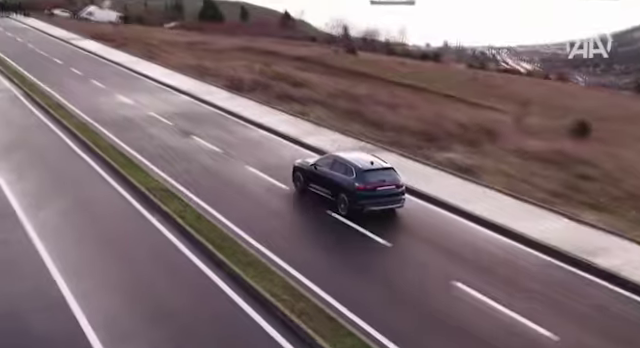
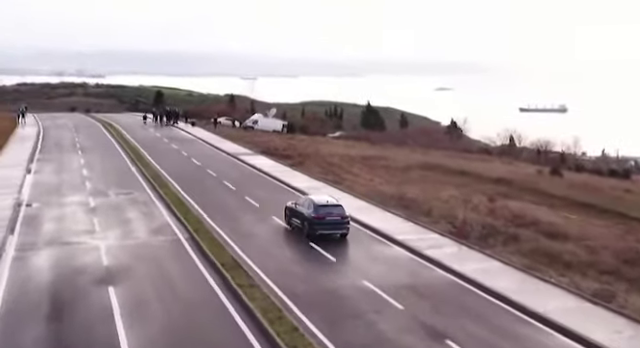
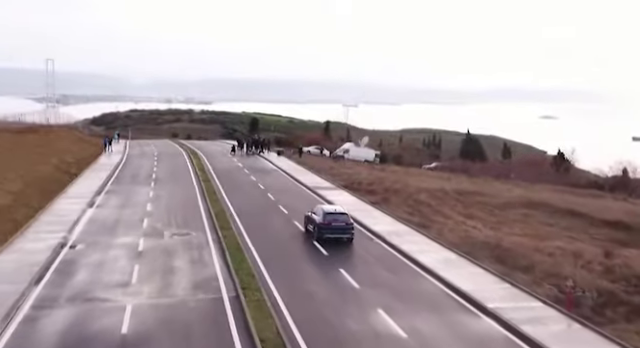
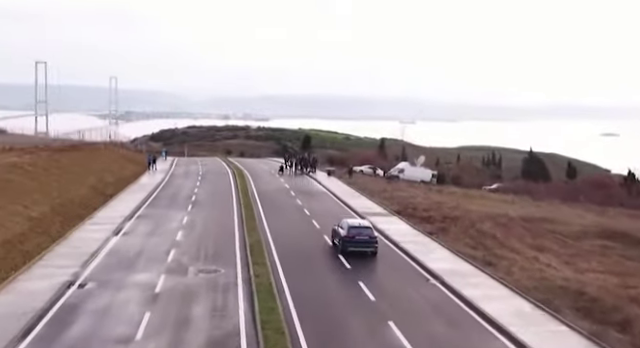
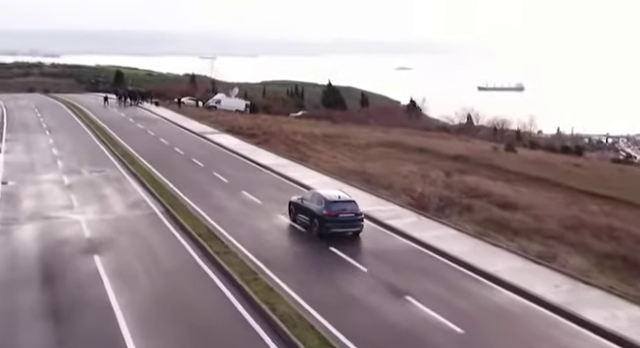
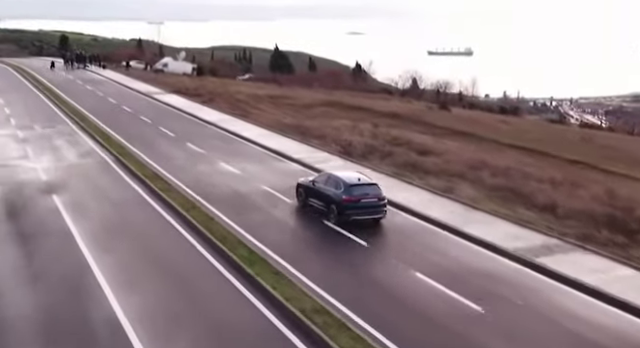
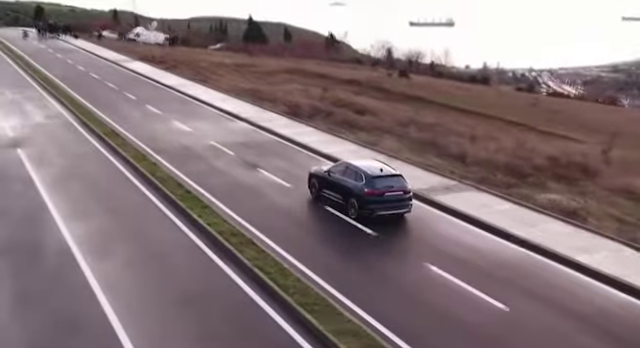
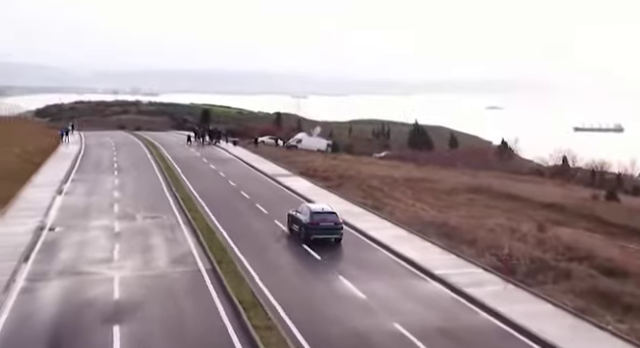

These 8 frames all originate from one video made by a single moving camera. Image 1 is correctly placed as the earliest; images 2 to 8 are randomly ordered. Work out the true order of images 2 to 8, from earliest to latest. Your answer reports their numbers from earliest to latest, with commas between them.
7, 6, 5, 2, 8, 3, 4
